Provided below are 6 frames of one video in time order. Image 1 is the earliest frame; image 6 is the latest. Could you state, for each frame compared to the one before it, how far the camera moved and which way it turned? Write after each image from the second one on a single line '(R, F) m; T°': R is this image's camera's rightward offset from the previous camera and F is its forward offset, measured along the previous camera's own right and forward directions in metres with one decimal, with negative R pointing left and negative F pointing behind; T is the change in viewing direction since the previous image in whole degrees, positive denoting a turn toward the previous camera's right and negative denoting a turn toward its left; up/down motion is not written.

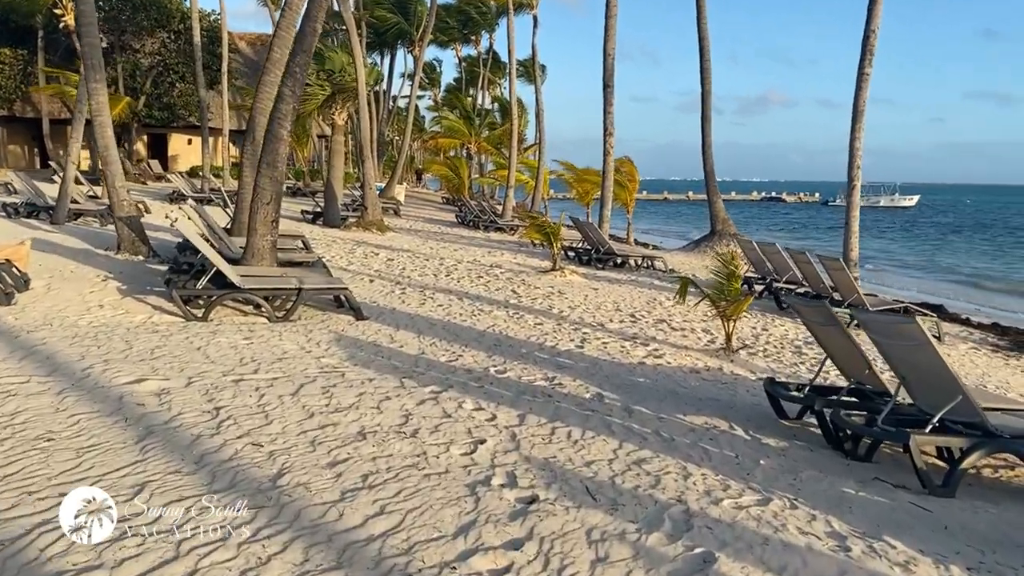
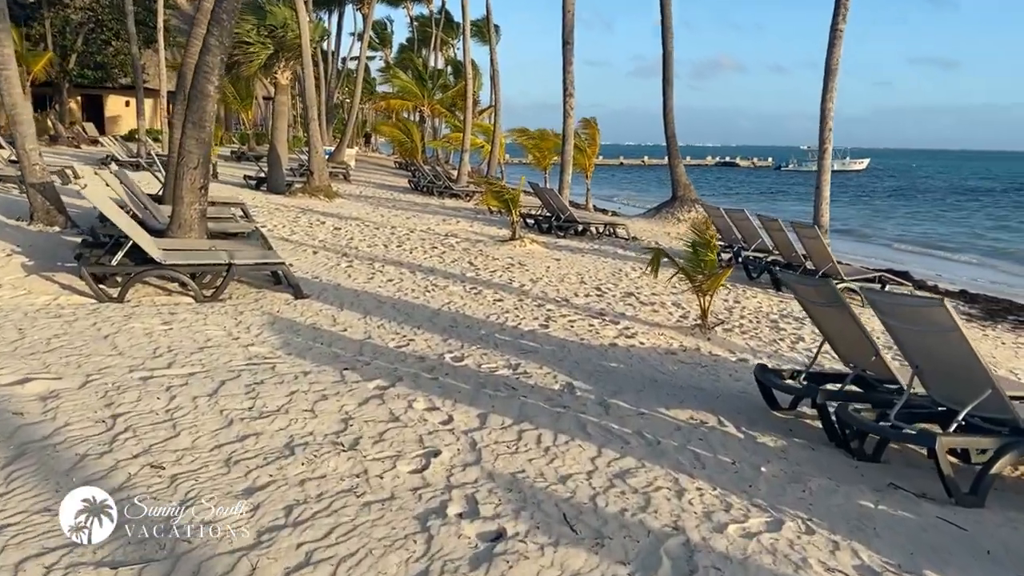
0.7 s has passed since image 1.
(0.0, +0.7) m; +3°
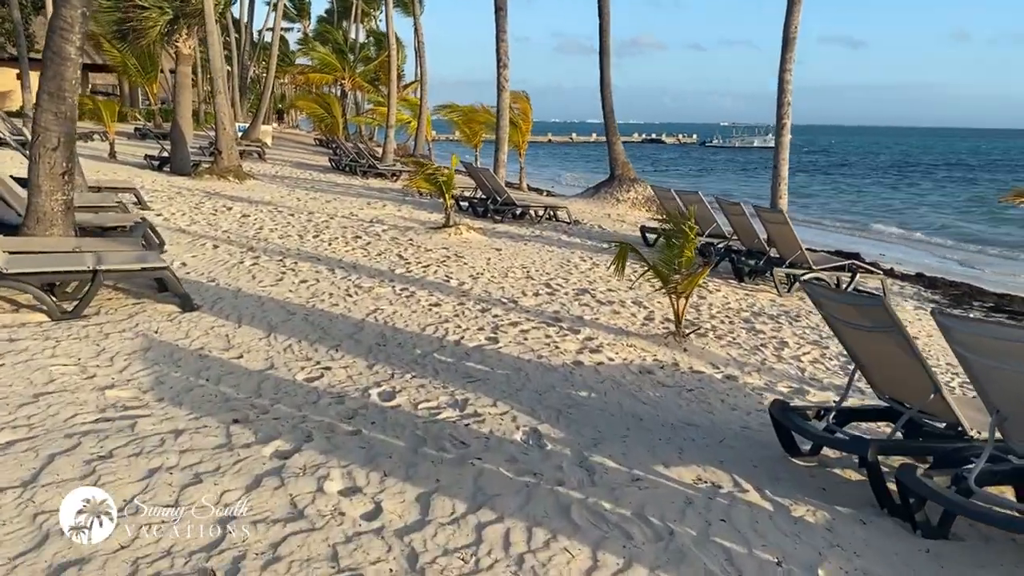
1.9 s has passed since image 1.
(-0.1, +1.1) m; +5°
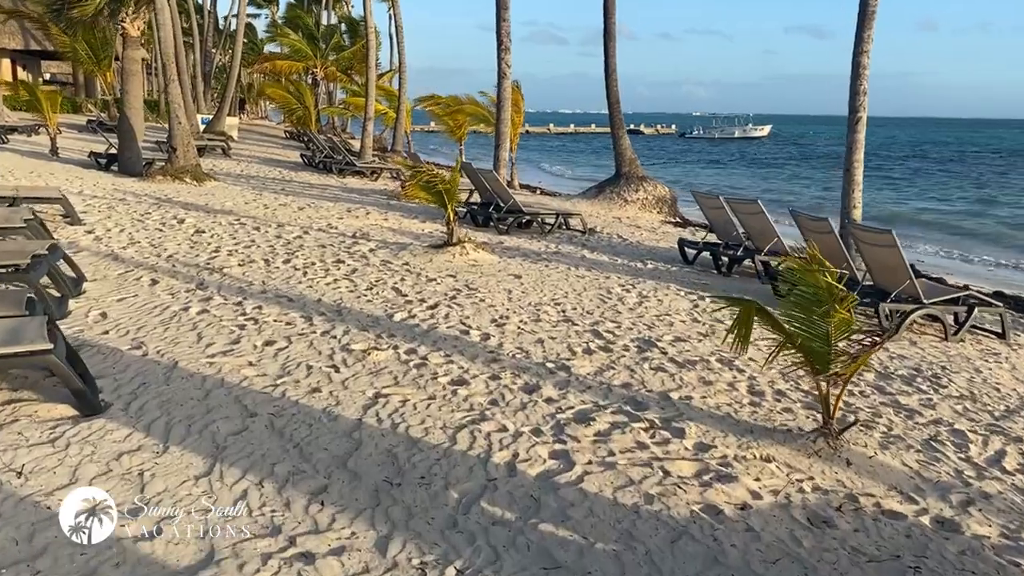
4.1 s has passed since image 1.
(-0.4, +1.8) m; +2°
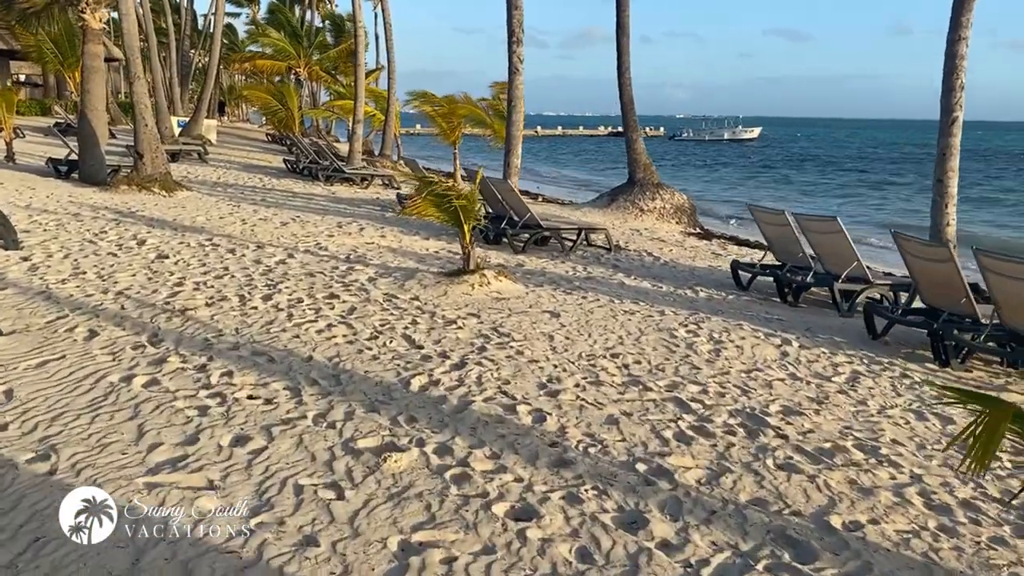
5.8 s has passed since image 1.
(-0.4, +1.4) m; +1°
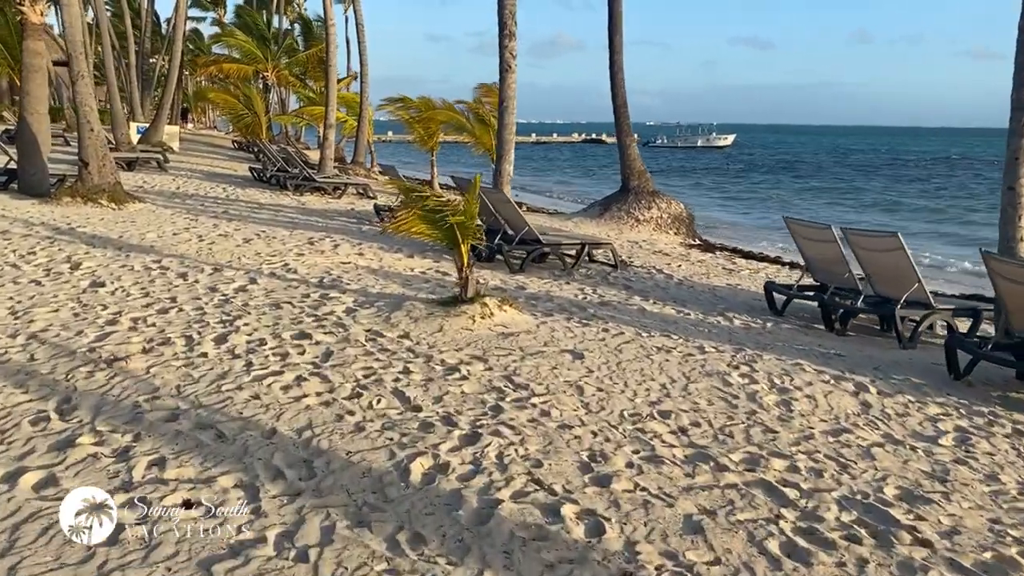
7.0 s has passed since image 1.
(-0.2, +1.1) m; +2°
